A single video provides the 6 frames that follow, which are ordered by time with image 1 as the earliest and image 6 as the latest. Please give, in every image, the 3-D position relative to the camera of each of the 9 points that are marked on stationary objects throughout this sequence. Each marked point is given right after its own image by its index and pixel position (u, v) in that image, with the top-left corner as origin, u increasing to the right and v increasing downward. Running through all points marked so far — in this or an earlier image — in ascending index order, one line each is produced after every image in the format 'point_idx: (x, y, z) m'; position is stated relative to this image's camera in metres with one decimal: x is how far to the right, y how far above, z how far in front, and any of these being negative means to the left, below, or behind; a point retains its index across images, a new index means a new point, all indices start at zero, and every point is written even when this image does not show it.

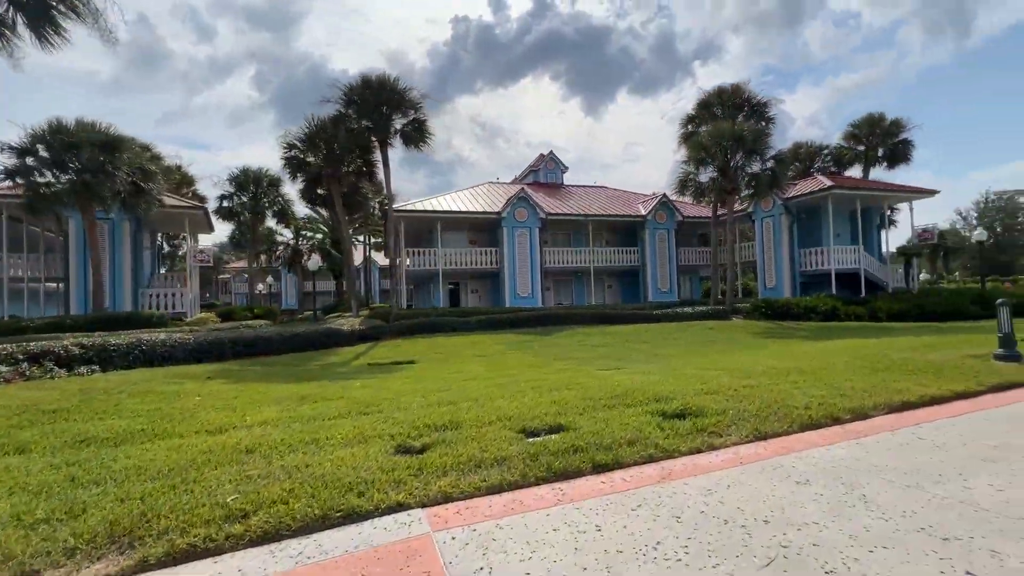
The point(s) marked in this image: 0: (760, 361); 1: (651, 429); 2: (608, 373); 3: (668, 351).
0: (+5.7, -1.7, +9.8) m
1: (+1.5, -1.6, +4.8) m
2: (+2.1, -1.9, +9.4) m
3: (+5.1, -2.1, +14.1) m
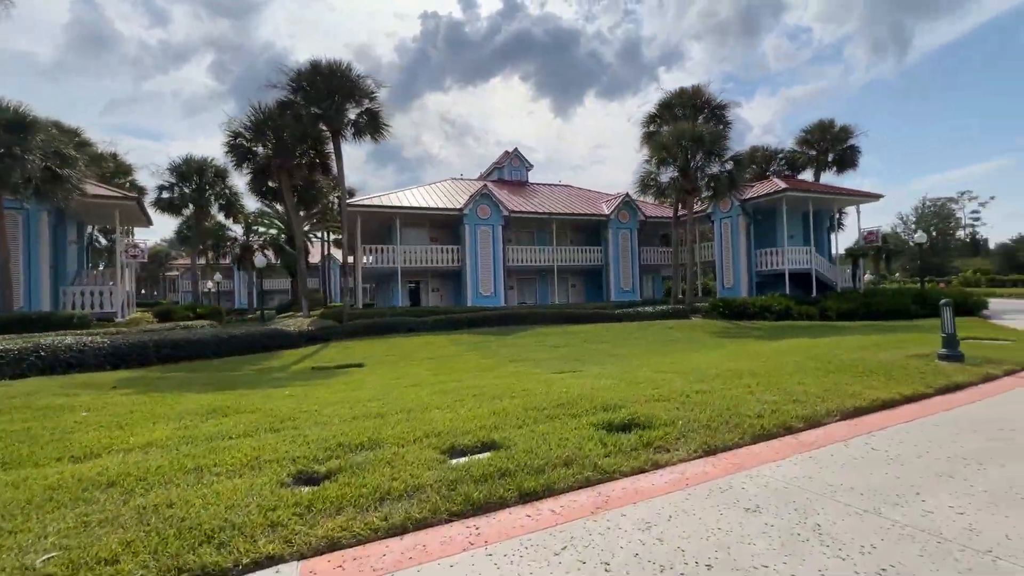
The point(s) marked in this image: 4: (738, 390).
0: (+4.6, -1.7, +9.6) m
1: (+0.8, -1.6, +4.3) m
2: (+1.0, -1.9, +9.0) m
3: (+3.6, -2.0, +13.8) m
4: (+3.3, -1.5, +6.3) m
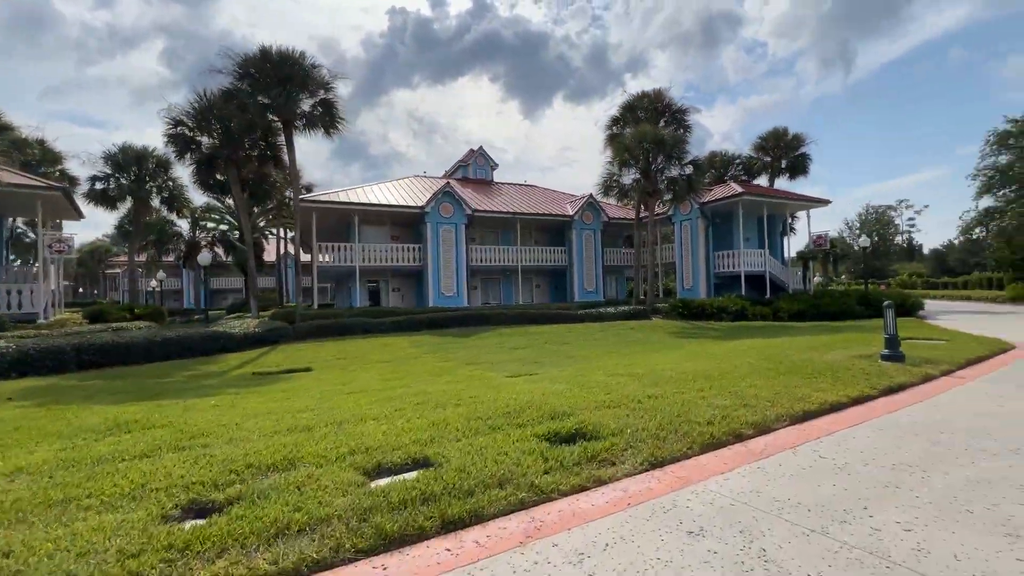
0: (+3.5, -1.7, +9.5) m
1: (+0.2, -1.6, +3.9) m
2: (0.0, -1.9, +8.6) m
3: (+2.3, -2.1, +13.6) m
4: (+2.5, -1.5, +6.1) m
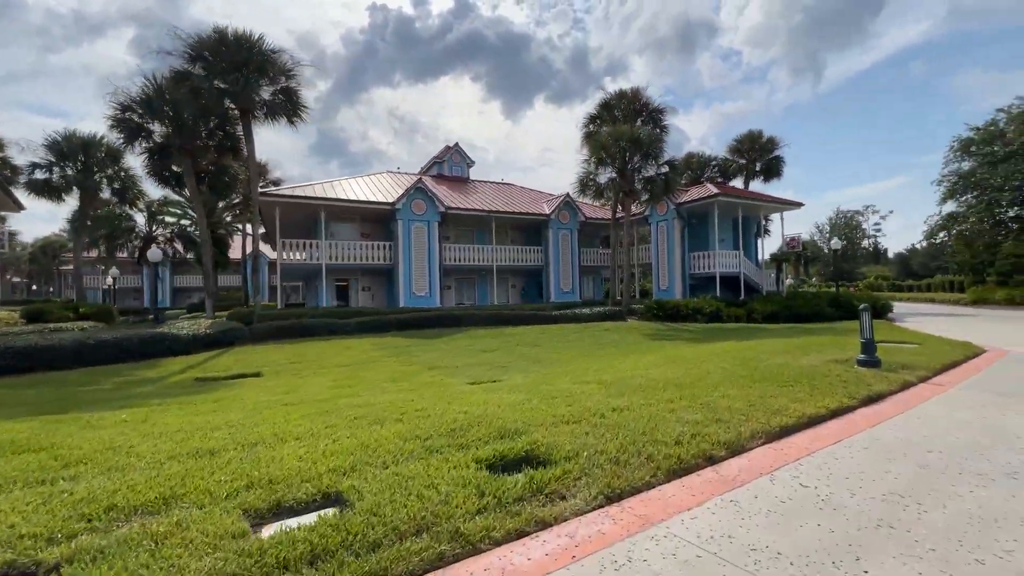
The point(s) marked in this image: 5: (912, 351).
0: (+2.7, -1.7, +9.0) m
1: (-0.4, -1.6, +3.3) m
2: (-0.8, -1.9, +7.9) m
3: (+1.3, -2.1, +13.0) m
4: (+1.9, -1.5, +5.5) m
5: (+8.9, -1.4, +9.5) m
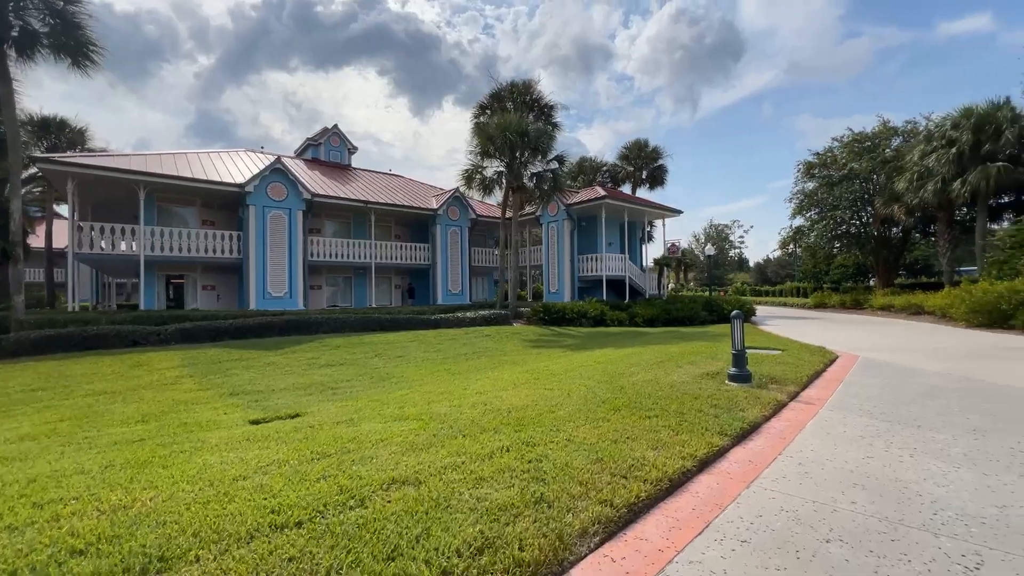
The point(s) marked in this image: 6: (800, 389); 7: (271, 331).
0: (-0.3, -1.7, +7.2) m
1: (-2.1, -1.6, +0.9) m
2: (-3.5, -1.8, +5.3) m
3: (-2.6, -2.1, +10.8) m
4: (-0.4, -1.5, +3.6) m
5: (+5.6, -1.5, +9.0) m
6: (+4.7, -1.6, +7.0) m
7: (-9.7, -1.7, +17.4) m
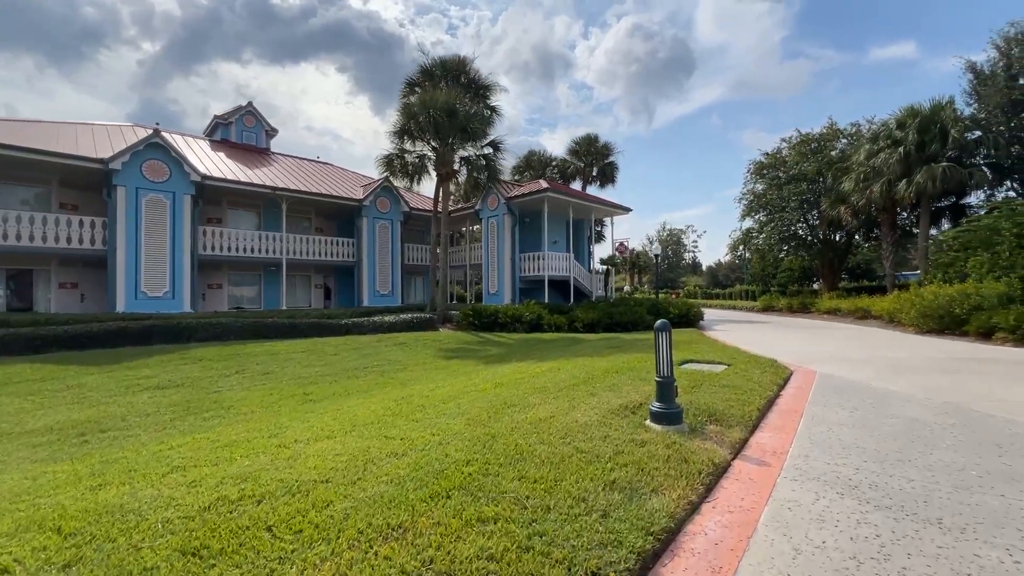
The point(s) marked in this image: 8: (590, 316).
0: (-2.4, -1.7, +4.6) m
1: (-3.6, -1.5, -1.8) m
2: (-5.4, -1.8, +2.5) m
3: (-4.9, -2.0, +8.0) m
4: (-2.1, -1.5, +1.0) m
5: (+3.4, -1.5, +6.9) m
6: (+2.6, -1.6, +4.8) m
7: (-12.6, -1.6, +13.9) m
8: (+3.8, -1.3, +20.2) m
